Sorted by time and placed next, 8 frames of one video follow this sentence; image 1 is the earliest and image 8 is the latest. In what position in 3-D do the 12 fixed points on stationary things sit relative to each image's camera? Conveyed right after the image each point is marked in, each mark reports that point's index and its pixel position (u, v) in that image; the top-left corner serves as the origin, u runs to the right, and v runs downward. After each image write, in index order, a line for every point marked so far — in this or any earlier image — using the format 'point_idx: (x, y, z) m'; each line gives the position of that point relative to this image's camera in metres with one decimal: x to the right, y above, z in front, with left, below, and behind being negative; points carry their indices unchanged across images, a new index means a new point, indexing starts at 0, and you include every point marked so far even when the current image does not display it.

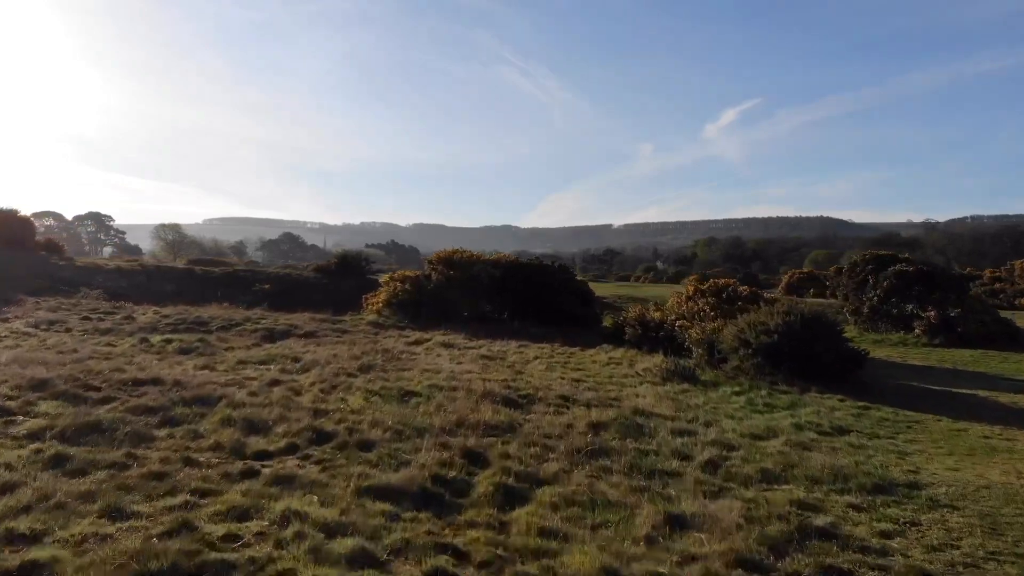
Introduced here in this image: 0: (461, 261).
0: (-1.0, +0.5, +16.9) m
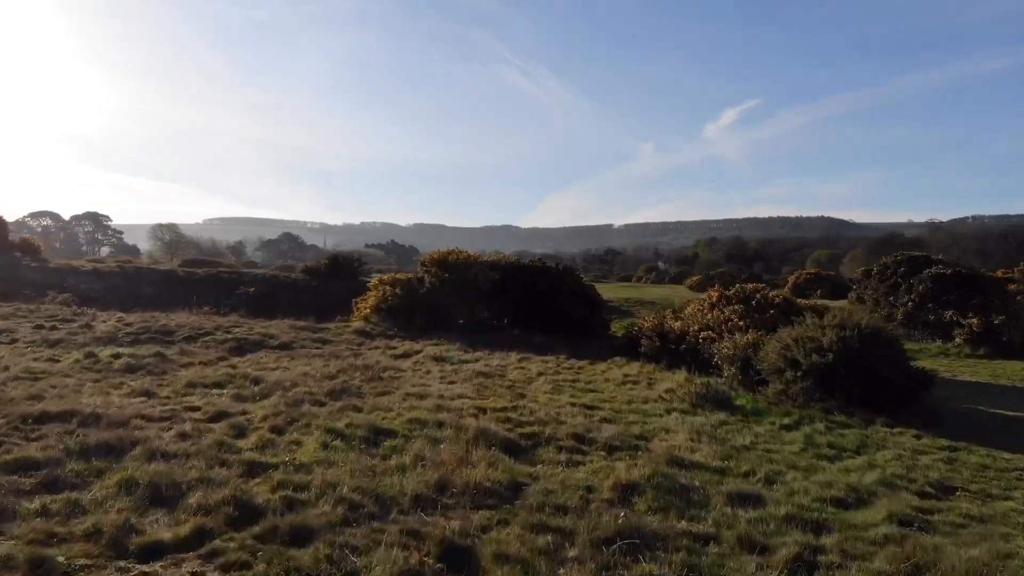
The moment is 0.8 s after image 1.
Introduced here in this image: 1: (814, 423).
0: (-1.0, +0.5, +15.4) m
1: (+2.3, -1.0, +6.7) m
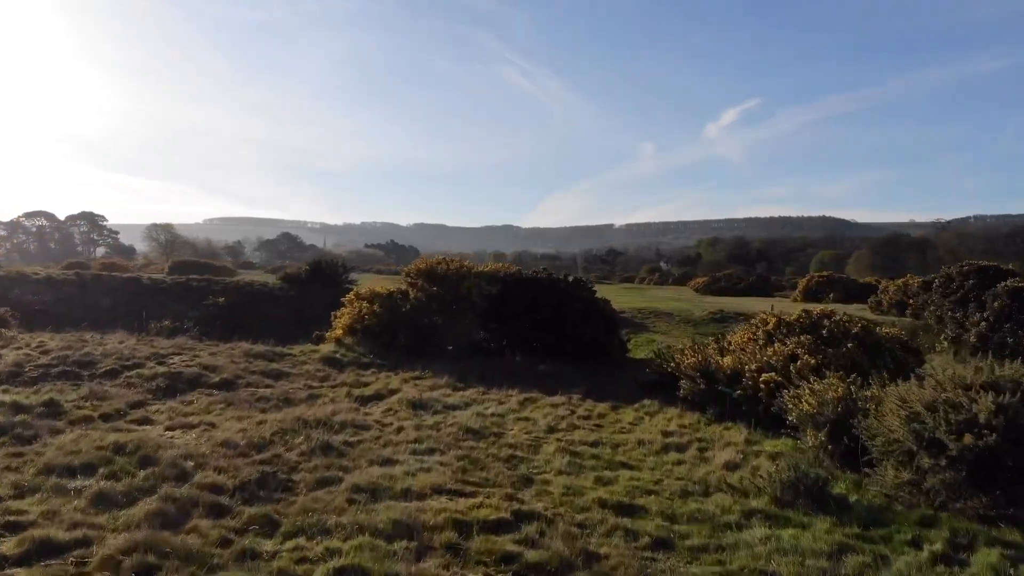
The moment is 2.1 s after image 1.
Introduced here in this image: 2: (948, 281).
0: (-1.0, +0.2, +13.0) m
1: (+2.3, -1.3, +4.3) m
2: (+7.3, +0.1, +14.5) m
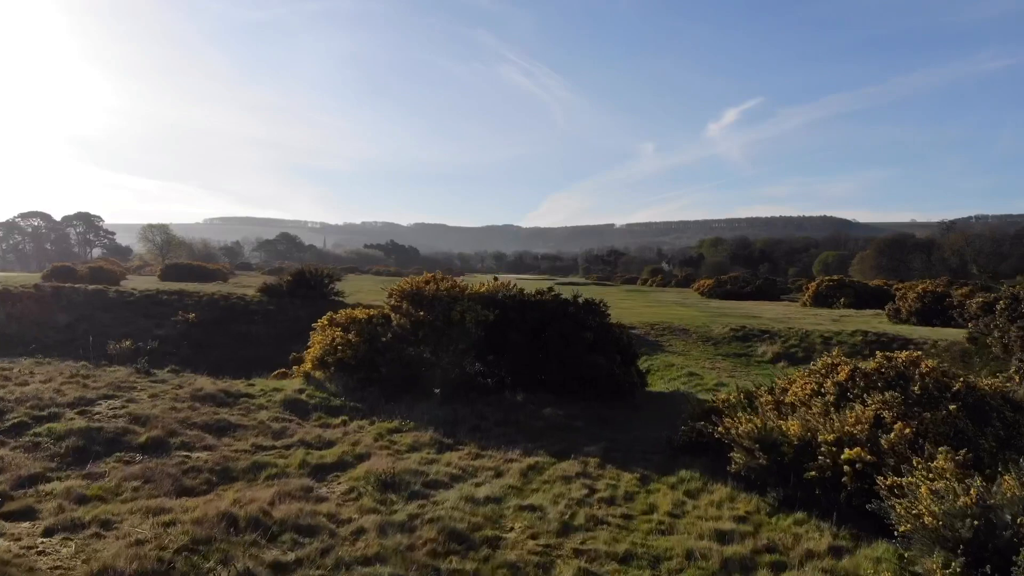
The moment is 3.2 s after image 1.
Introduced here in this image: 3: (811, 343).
0: (-1.0, -0.1, +11.1) m
1: (+2.3, -1.6, +2.4) m
2: (+7.3, -0.2, +12.6) m
3: (+6.0, -1.1, +17.4) m
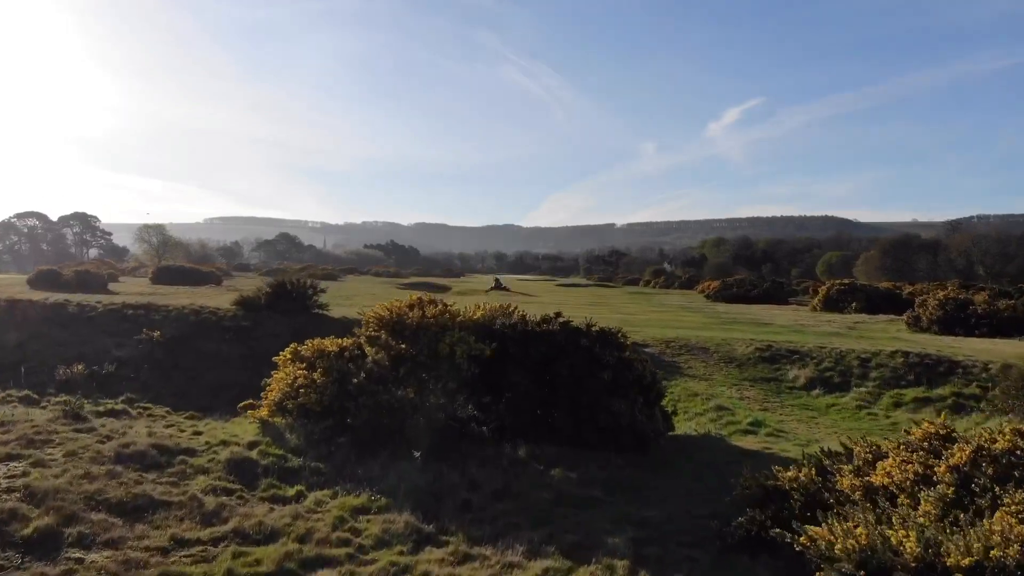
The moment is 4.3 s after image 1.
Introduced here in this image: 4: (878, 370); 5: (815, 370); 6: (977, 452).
0: (-1.0, -0.4, +9.2) m
1: (+2.3, -1.9, +0.5) m
2: (+7.3, -0.5, +10.7) m
3: (+6.0, -1.4, +15.6) m
4: (+6.4, -1.5, +15.4) m
5: (+5.4, -1.5, +15.4) m
6: (+2.8, -0.9, +5.3) m
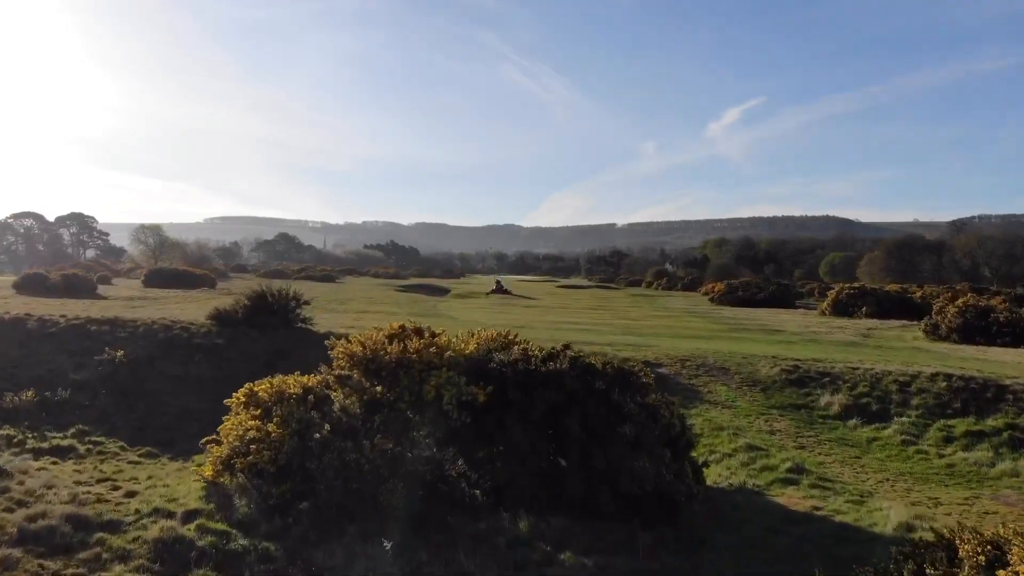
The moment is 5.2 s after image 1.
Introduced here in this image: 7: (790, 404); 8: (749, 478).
0: (-1.0, -0.7, +7.6) m
1: (+2.3, -2.2, -1.1) m
2: (+7.3, -0.7, +9.2) m
3: (+6.0, -1.7, +14.0) m
4: (+6.4, -1.7, +13.8) m
5: (+5.4, -1.7, +13.9) m
6: (+2.8, -1.2, +3.7) m
7: (+4.3, -1.8, +13.7) m
8: (+2.5, -2.0, +9.3) m
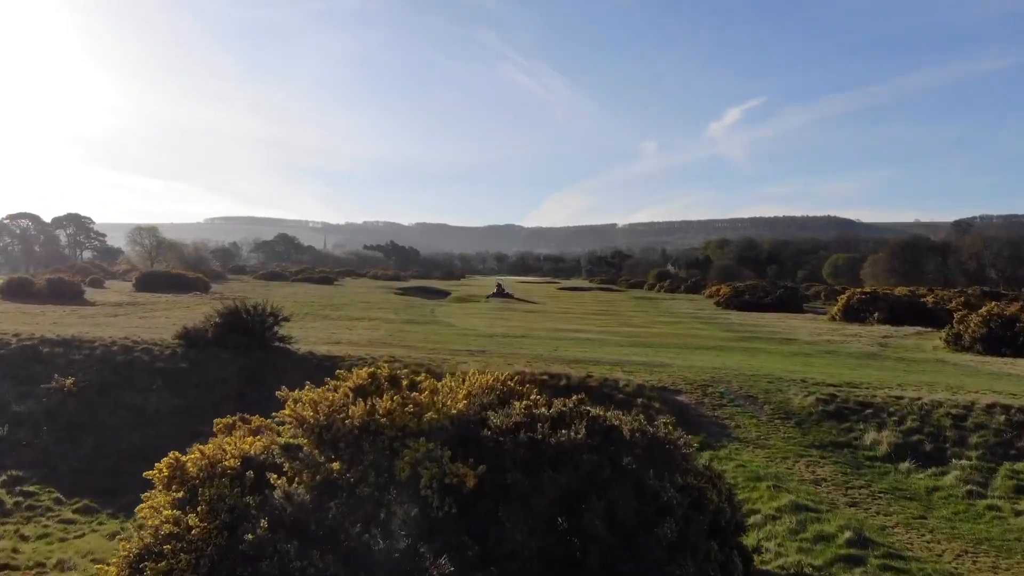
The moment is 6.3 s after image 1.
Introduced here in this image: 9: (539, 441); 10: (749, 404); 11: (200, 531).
0: (-1.0, -1.0, +5.9) m
1: (+2.3, -2.5, -2.8) m
2: (+7.3, -1.0, +7.4) m
3: (+6.0, -2.0, +12.3) m
4: (+6.4, -2.0, +12.1) m
5: (+5.4, -2.0, +12.1) m
6: (+2.8, -1.5, +2.0) m
7: (+4.4, -2.1, +11.9) m
8: (+2.5, -2.3, +7.6) m
9: (+0.2, -1.0, +5.8) m
10: (+3.7, -1.8, +13.6) m
11: (-1.9, -1.5, +5.5) m
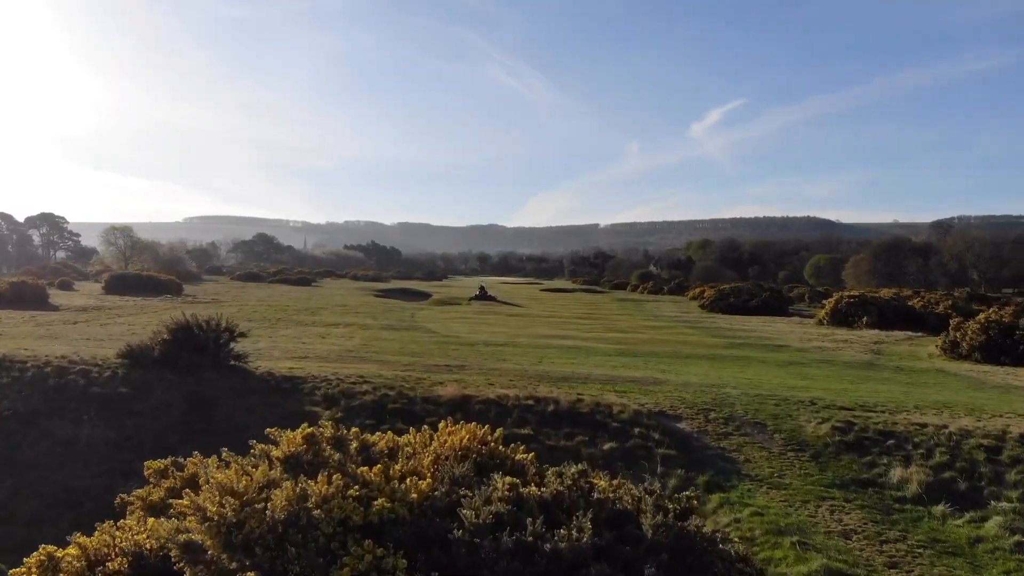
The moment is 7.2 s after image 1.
0: (-1.1, -1.2, +4.4) m
1: (+2.4, -2.7, -4.2) m
2: (+7.1, -1.3, +6.1) m
3: (+5.8, -2.2, +10.9) m
4: (+6.2, -2.2, +10.7) m
5: (+5.1, -2.2, +10.8) m
6: (+2.8, -1.7, +0.6) m
7: (+4.1, -2.3, +10.6) m
8: (+2.4, -2.5, +6.2) m
9: (+0.1, -1.2, +4.3) m
10: (+3.4, -2.0, +12.2) m
11: (-2.0, -1.7, +4.0) m
